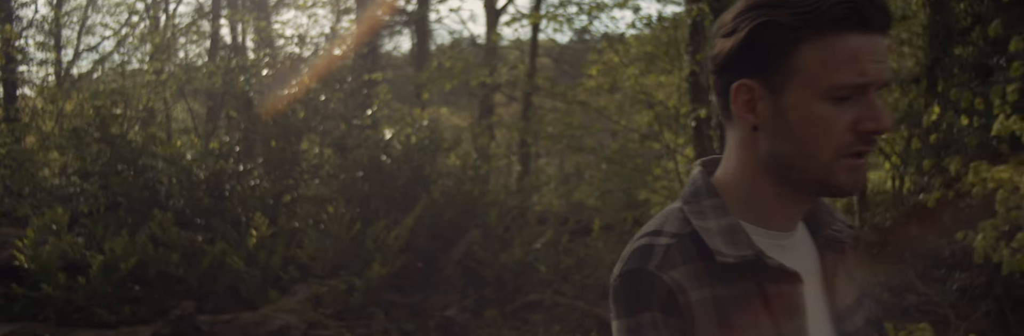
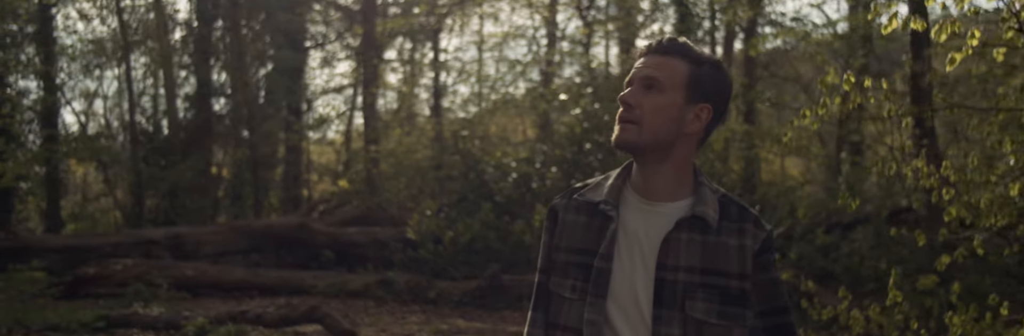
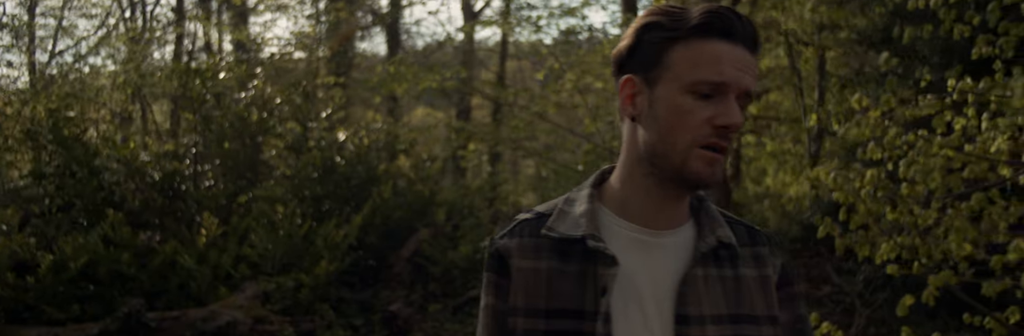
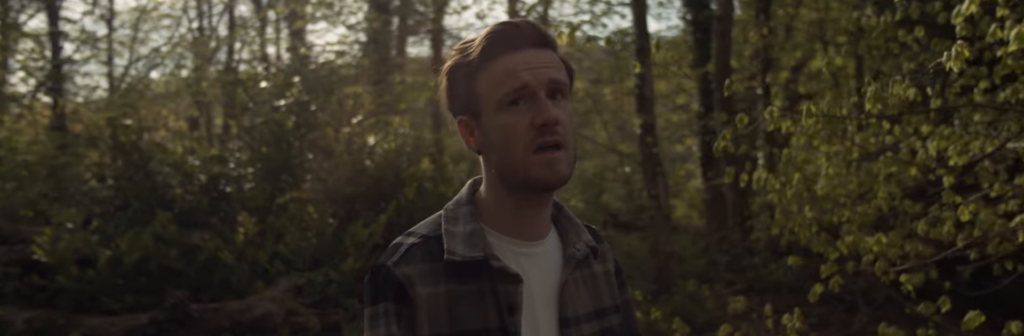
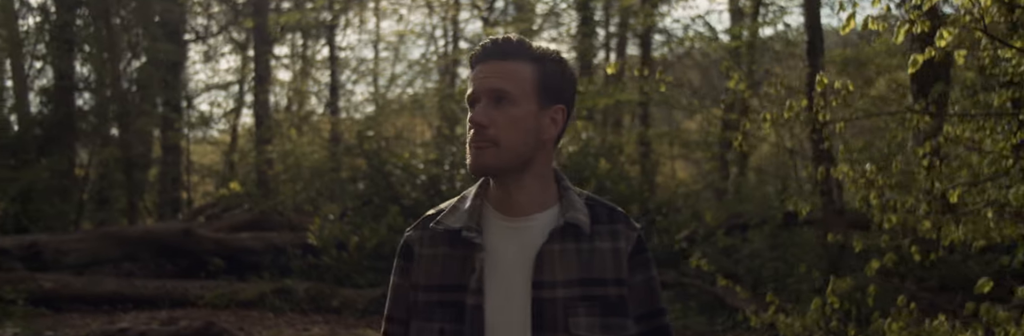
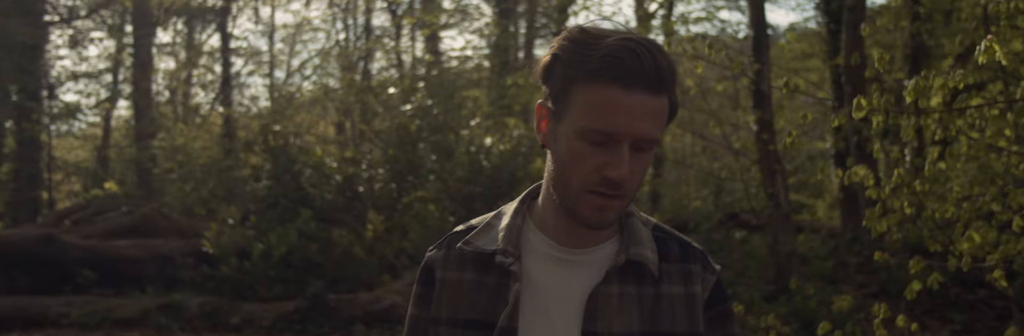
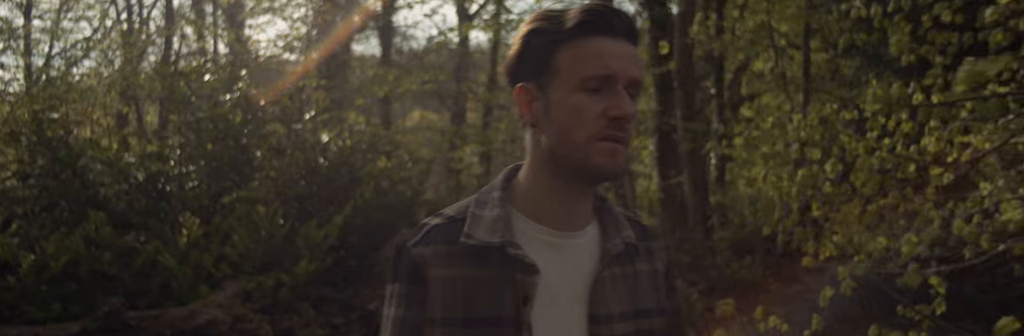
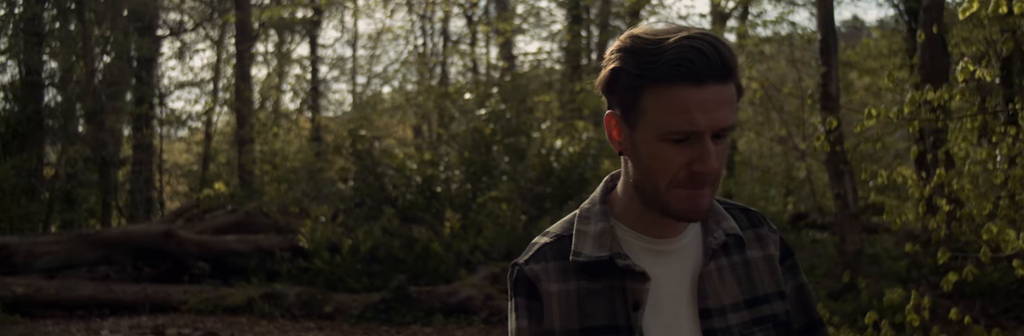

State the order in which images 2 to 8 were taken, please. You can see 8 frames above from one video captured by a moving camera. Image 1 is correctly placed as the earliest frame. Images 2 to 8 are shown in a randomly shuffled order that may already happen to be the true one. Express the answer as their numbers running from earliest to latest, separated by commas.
3, 7, 4, 6, 8, 5, 2
